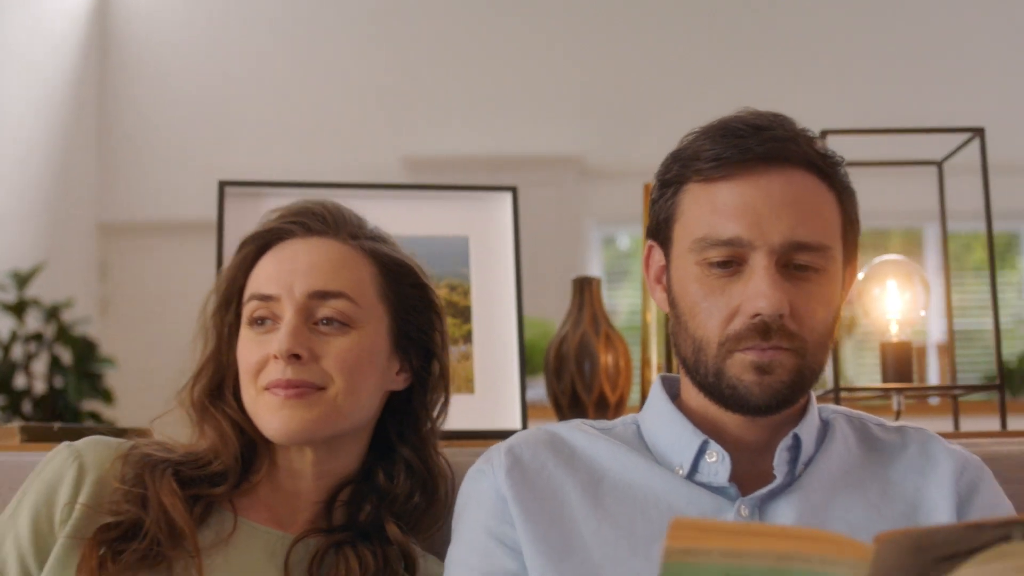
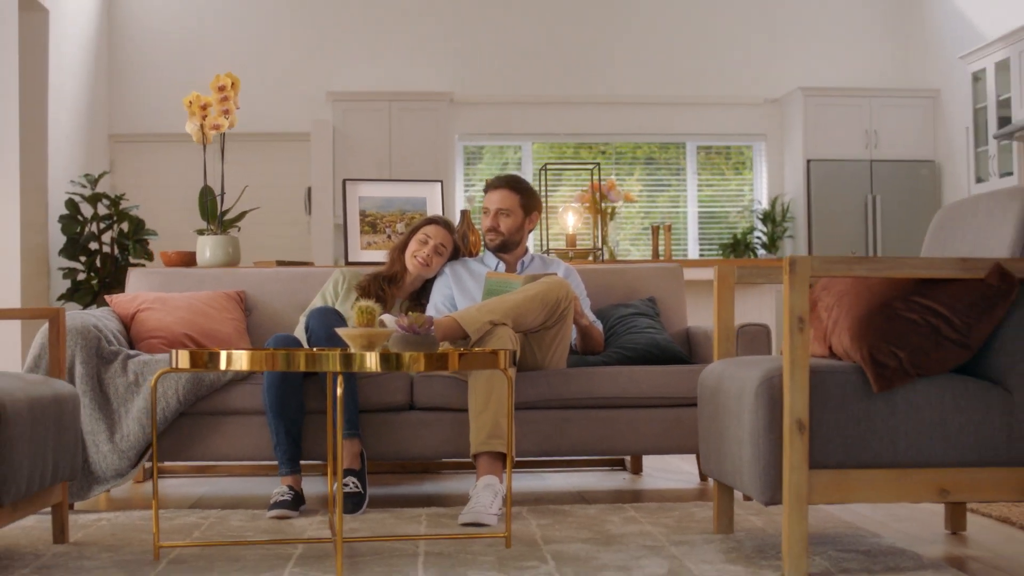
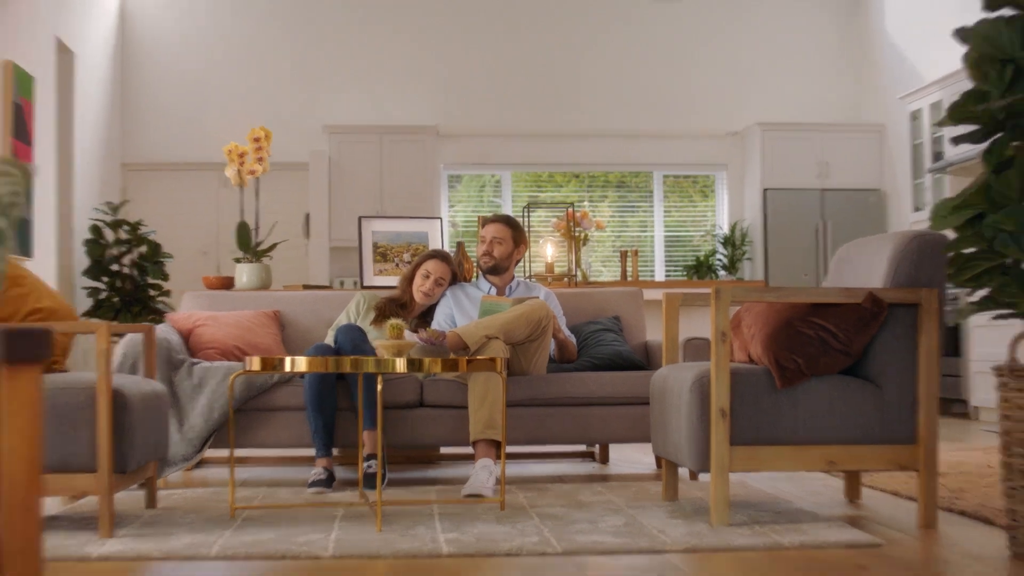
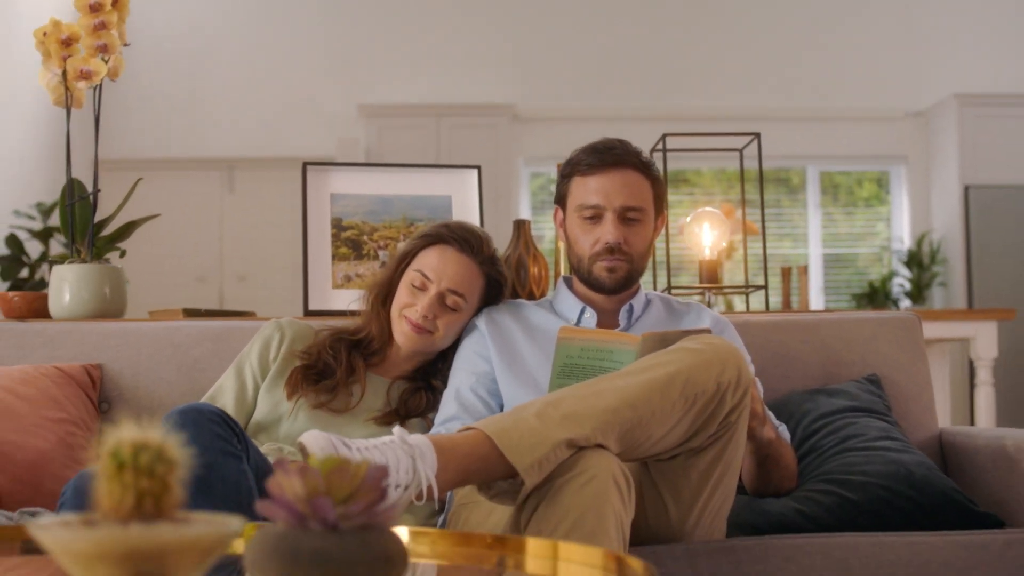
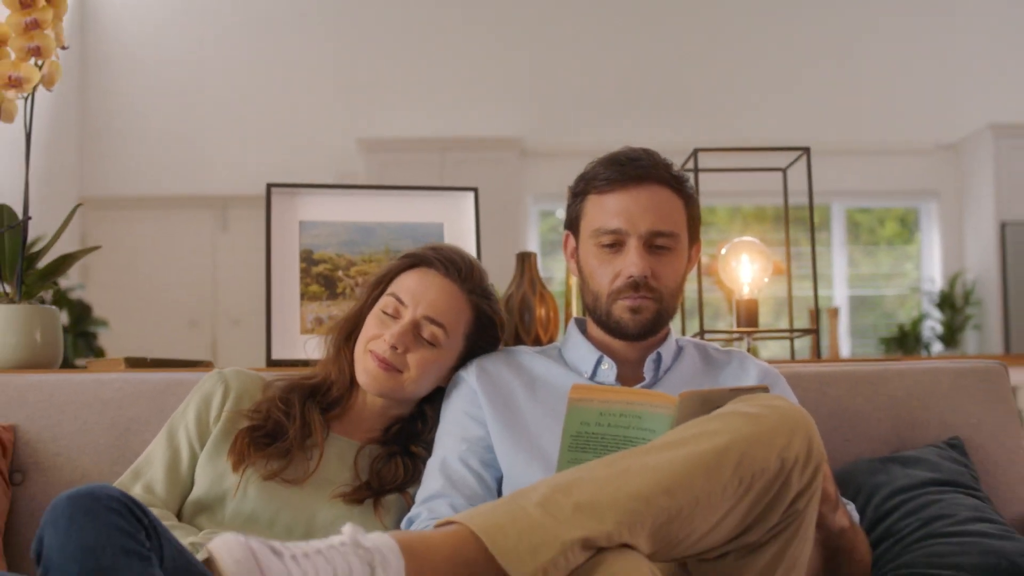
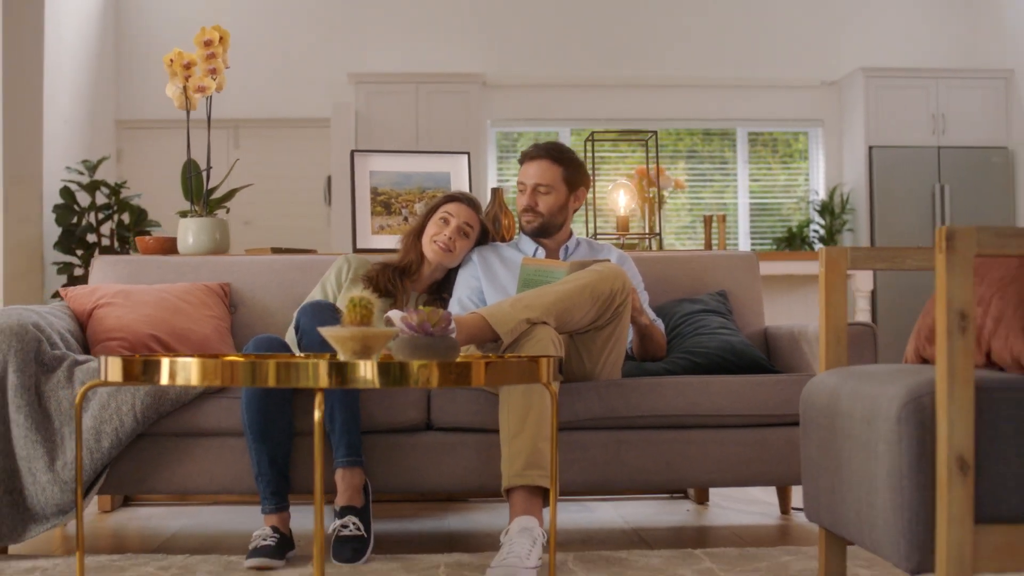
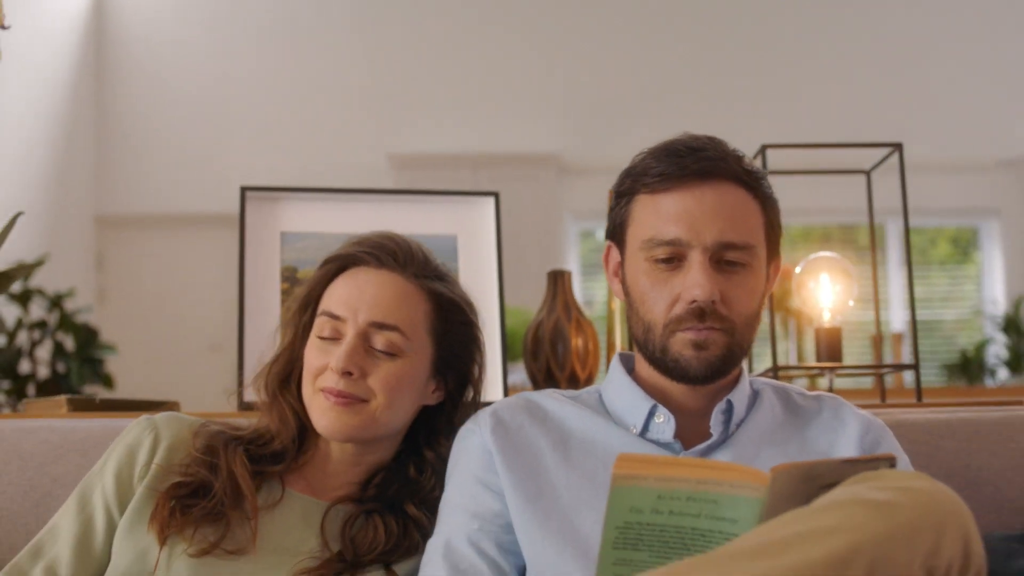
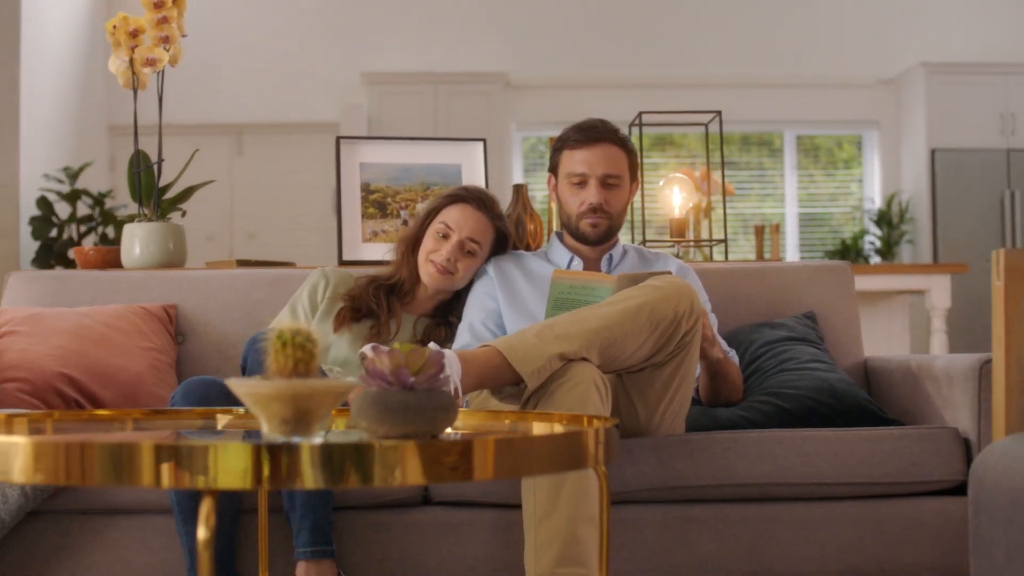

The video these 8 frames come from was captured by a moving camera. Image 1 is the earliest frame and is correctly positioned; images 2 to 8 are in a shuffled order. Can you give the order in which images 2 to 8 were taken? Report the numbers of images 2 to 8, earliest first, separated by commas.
7, 5, 4, 8, 6, 2, 3
